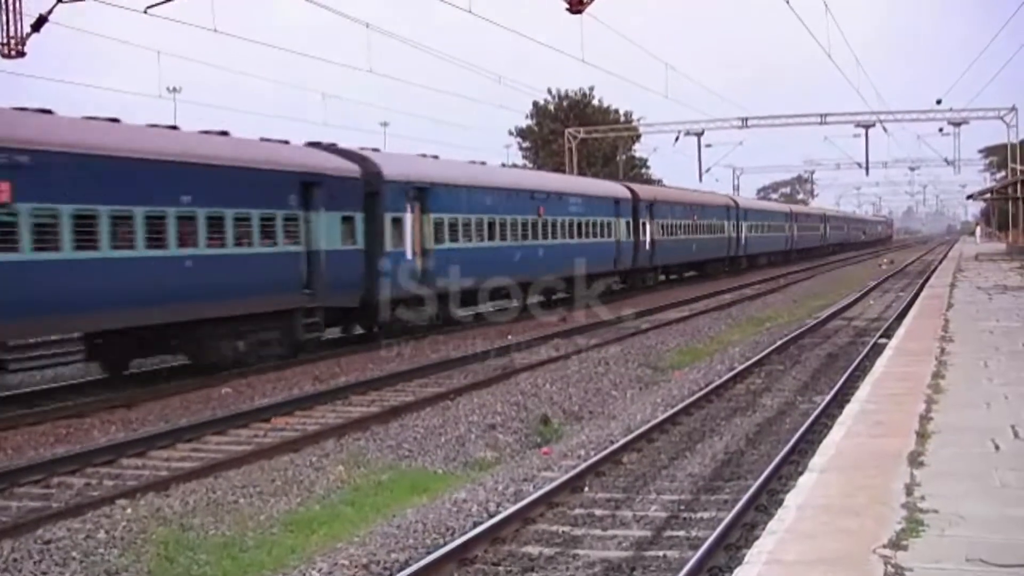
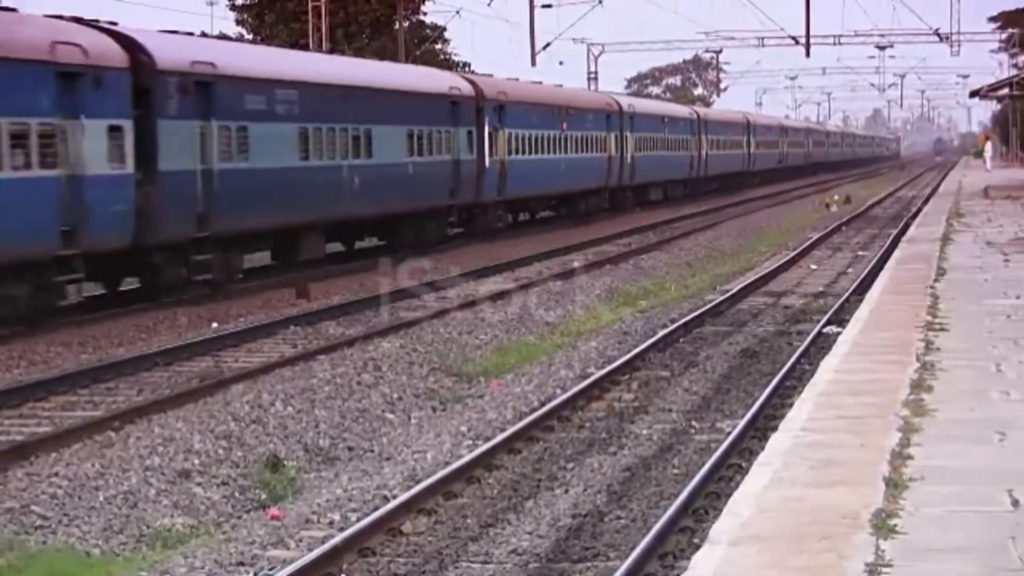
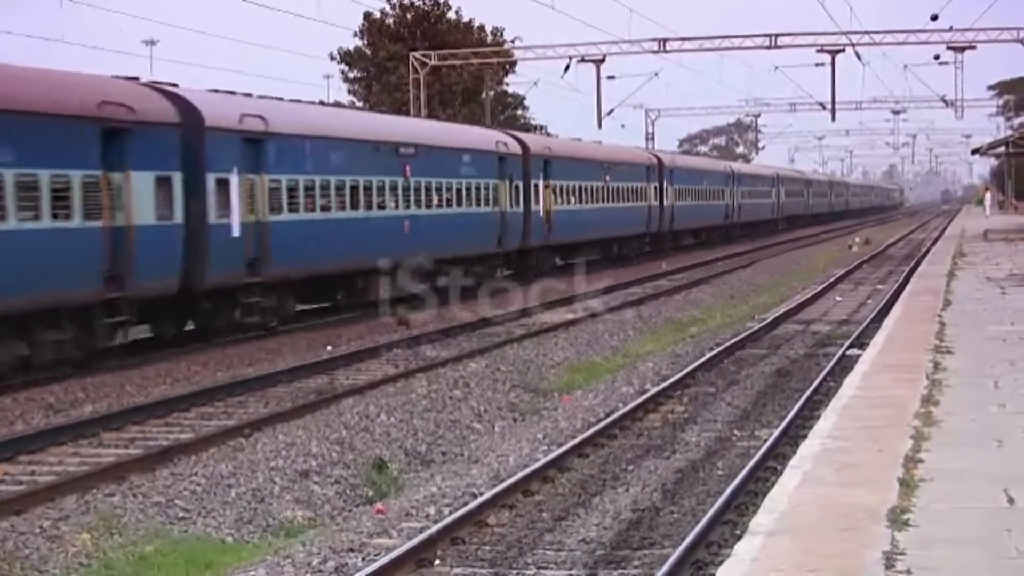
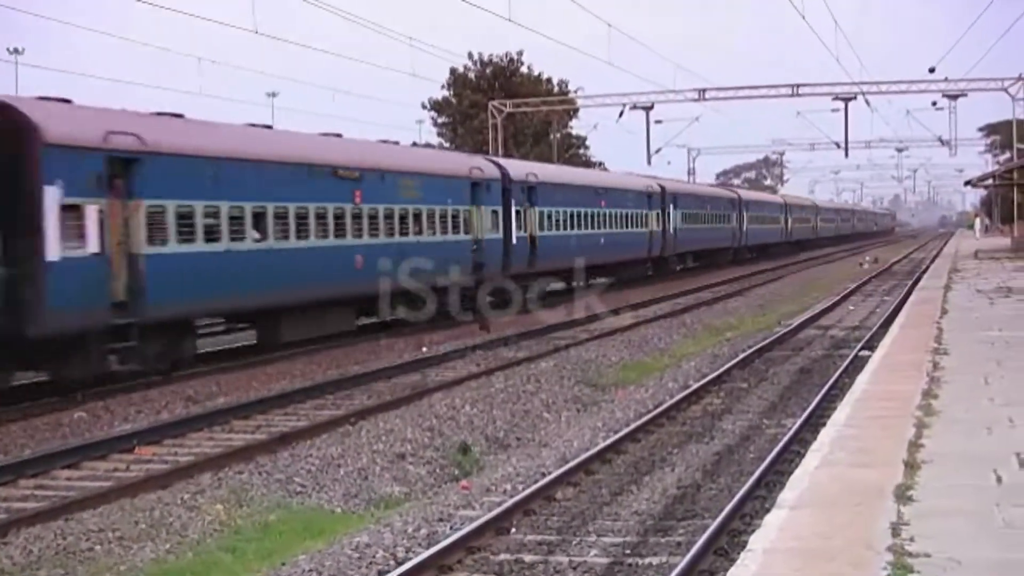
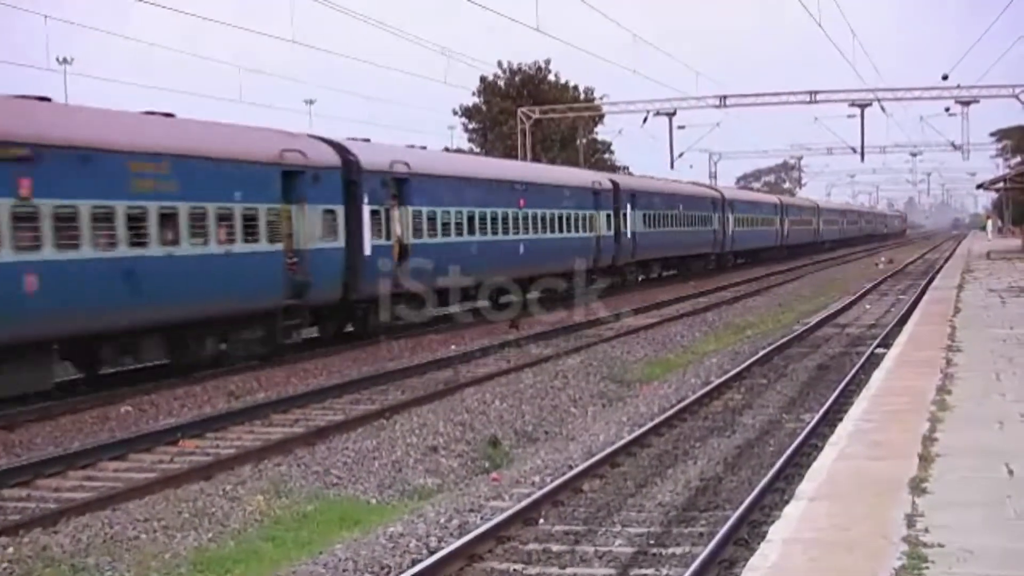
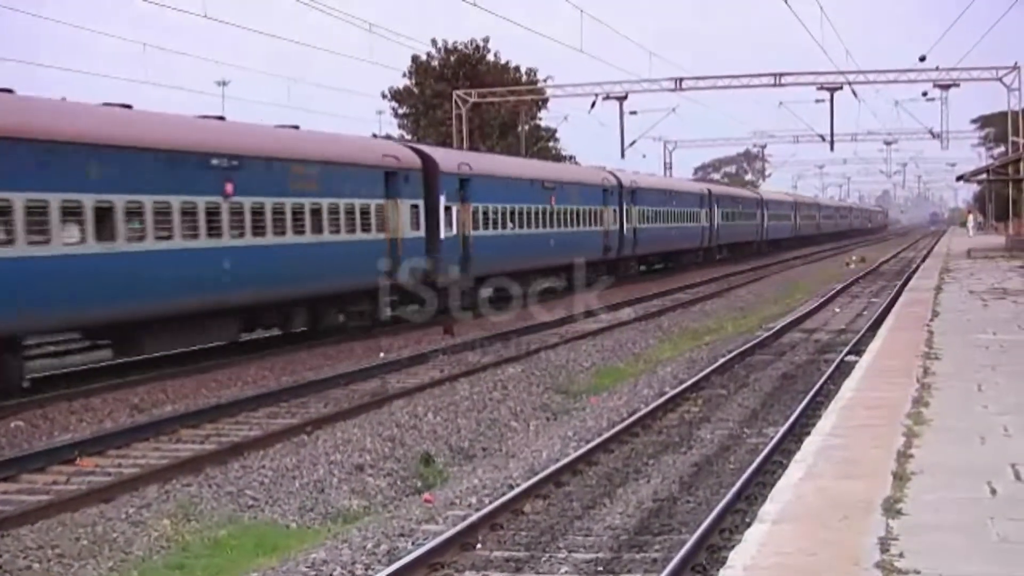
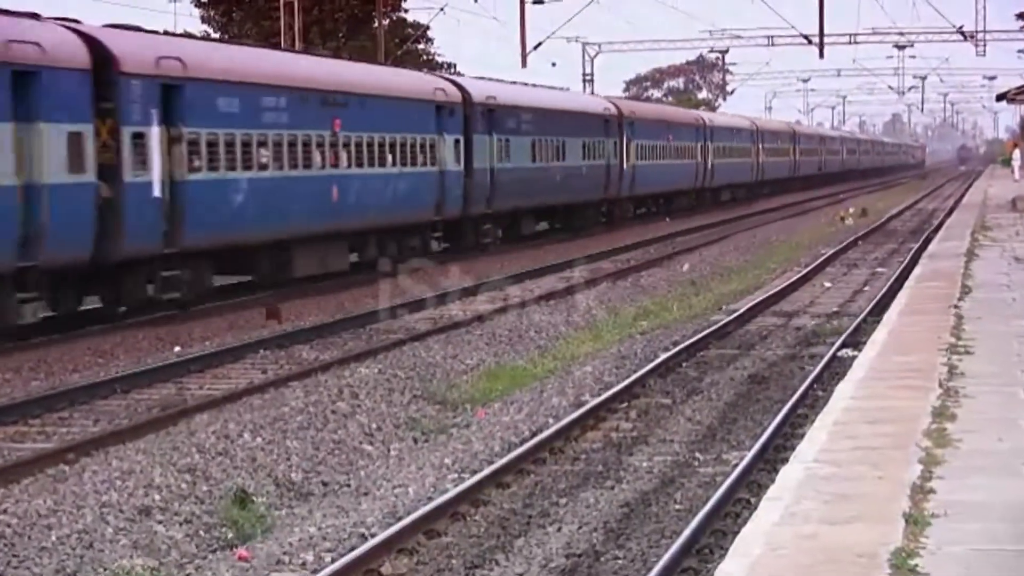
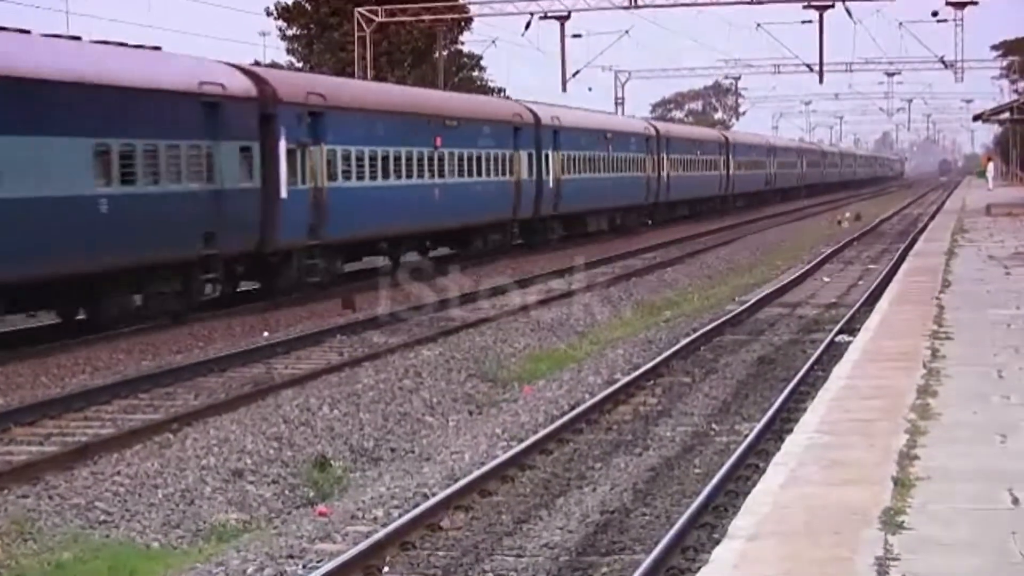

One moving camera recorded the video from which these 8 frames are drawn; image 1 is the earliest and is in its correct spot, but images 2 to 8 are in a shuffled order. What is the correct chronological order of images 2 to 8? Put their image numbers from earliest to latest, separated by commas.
5, 4, 6, 3, 8, 2, 7
